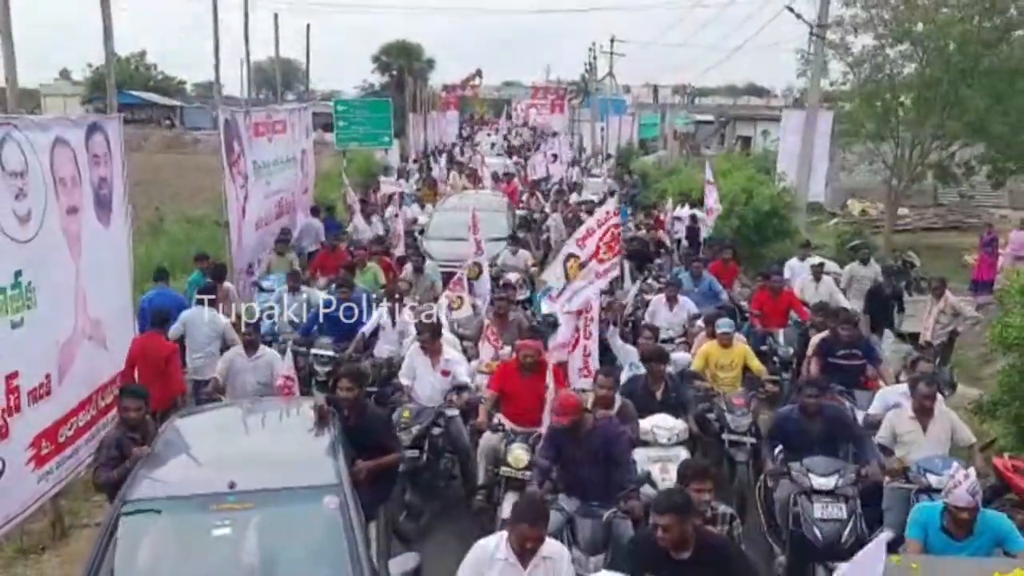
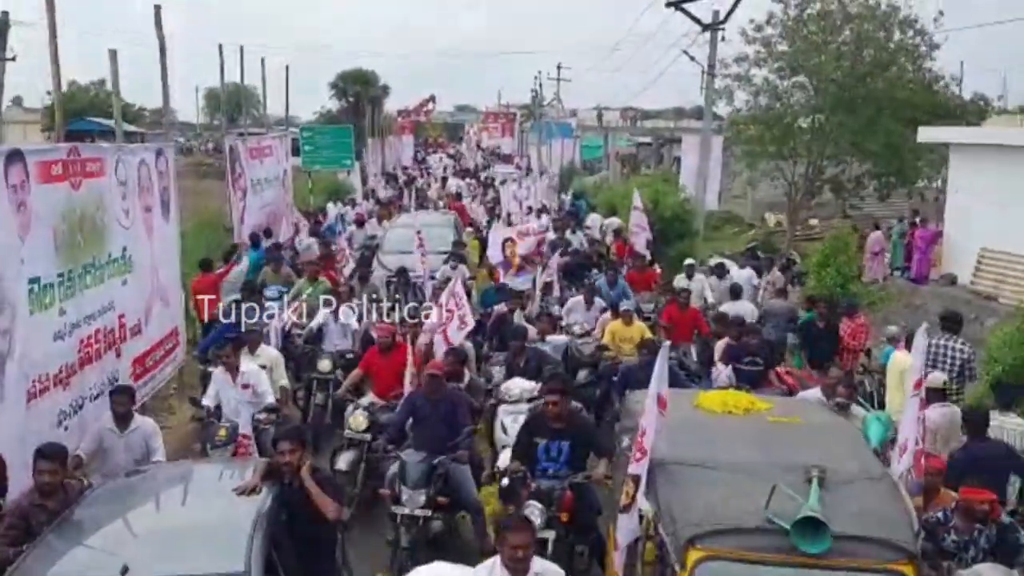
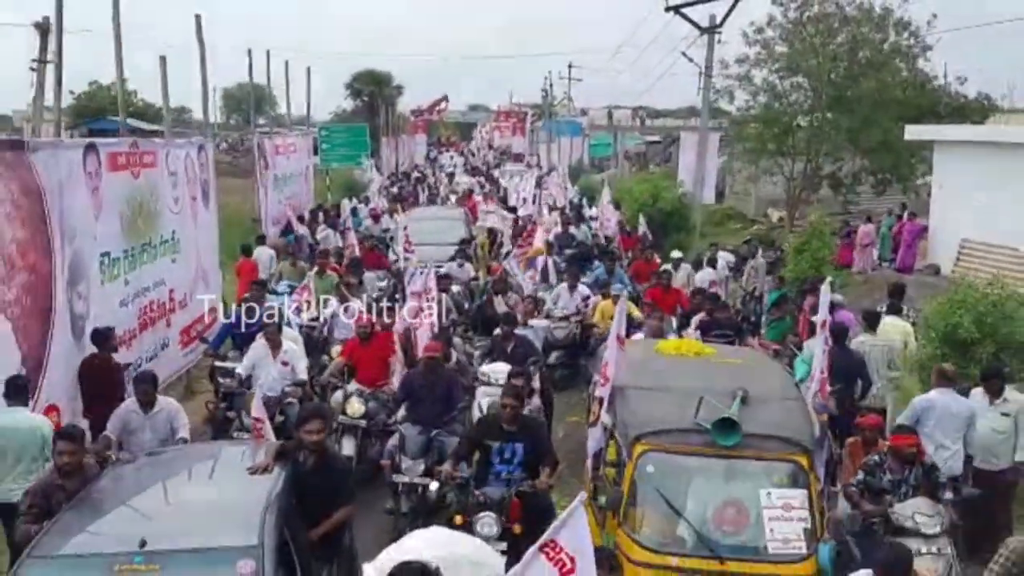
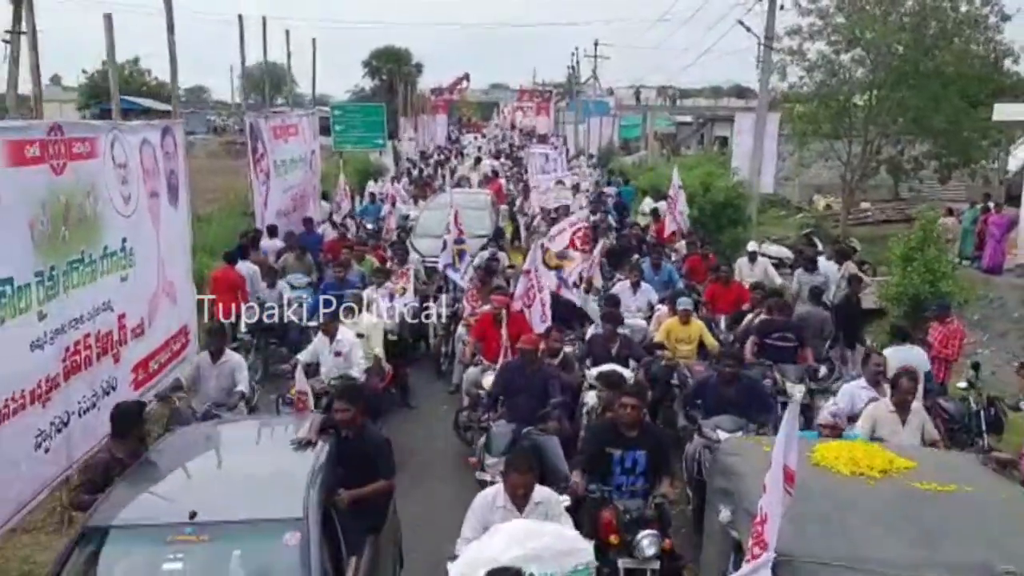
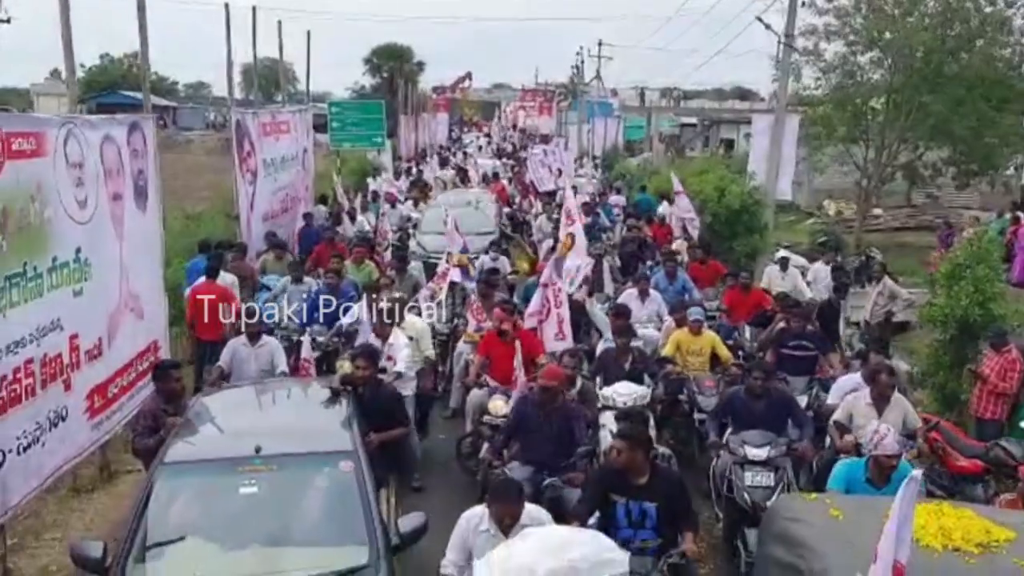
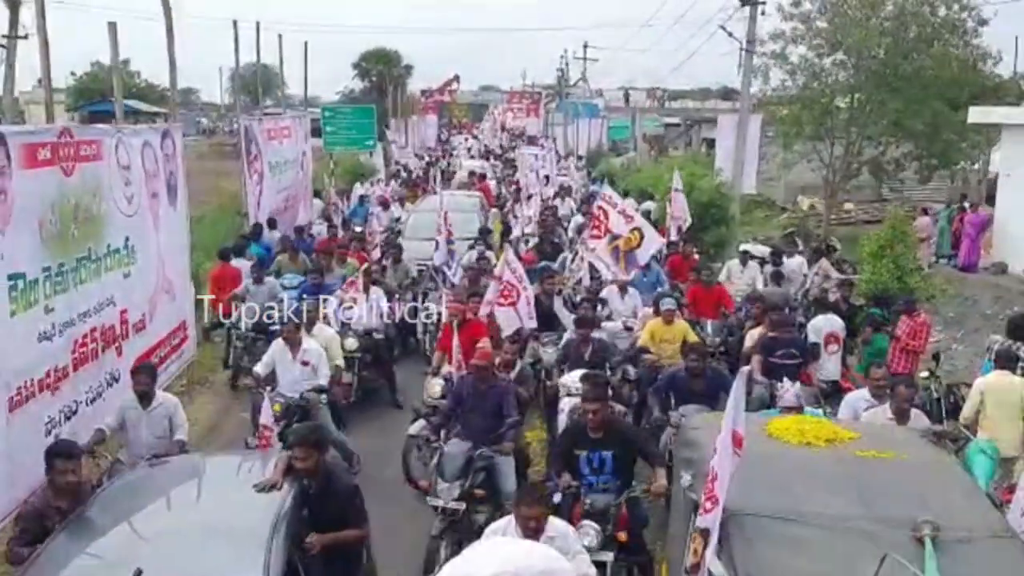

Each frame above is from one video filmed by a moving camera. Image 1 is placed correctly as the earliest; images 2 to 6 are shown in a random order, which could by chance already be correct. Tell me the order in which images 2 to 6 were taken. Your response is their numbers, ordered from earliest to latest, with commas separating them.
5, 4, 6, 2, 3
